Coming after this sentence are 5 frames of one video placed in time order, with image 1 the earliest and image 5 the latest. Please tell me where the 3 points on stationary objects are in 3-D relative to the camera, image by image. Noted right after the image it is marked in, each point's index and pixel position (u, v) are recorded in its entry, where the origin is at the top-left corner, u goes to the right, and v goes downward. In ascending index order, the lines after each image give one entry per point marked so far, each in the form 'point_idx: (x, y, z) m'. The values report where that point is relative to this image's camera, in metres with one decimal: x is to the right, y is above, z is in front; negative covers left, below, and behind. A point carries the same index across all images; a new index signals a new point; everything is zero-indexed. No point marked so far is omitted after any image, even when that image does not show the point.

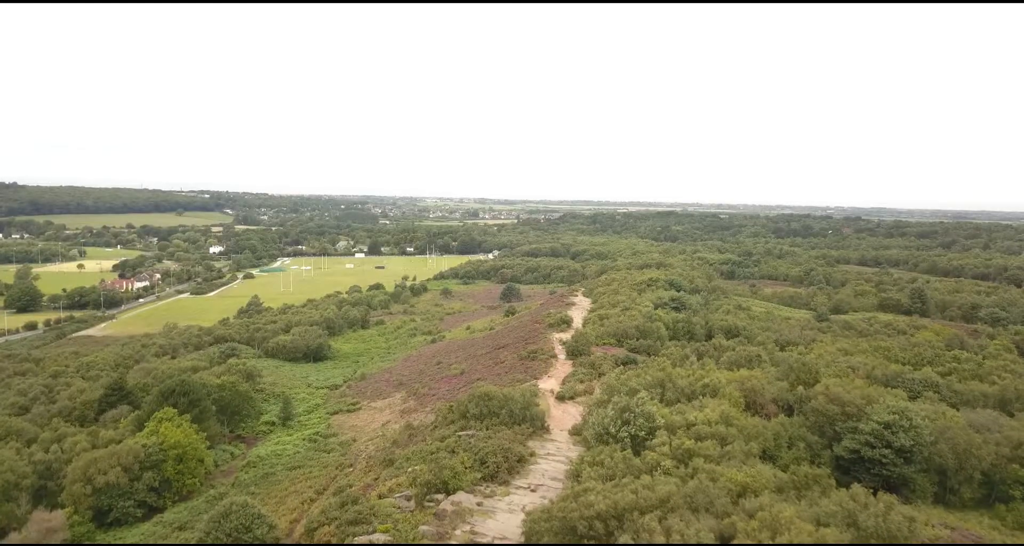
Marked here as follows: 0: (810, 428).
0: (+5.0, -2.6, +12.7) m
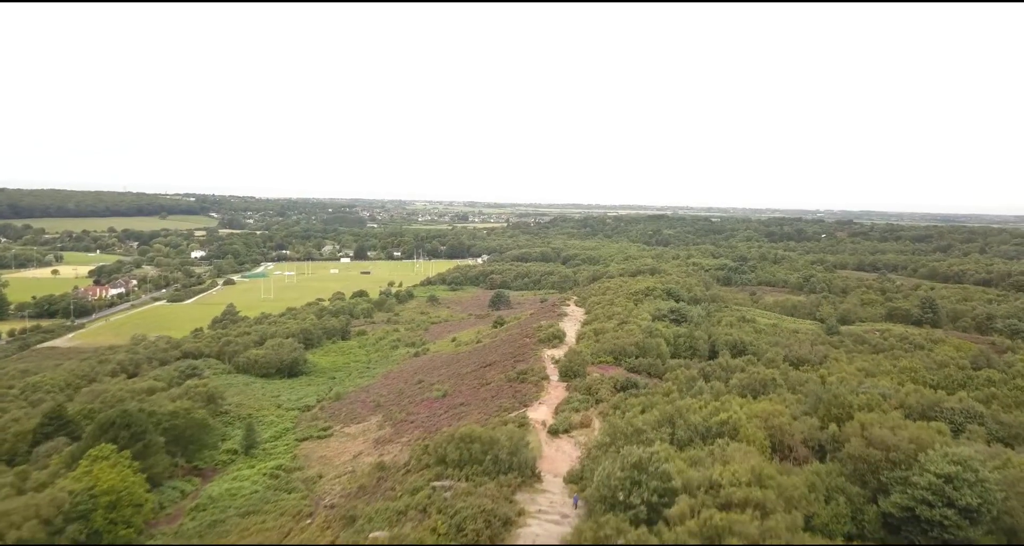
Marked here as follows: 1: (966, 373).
0: (+4.8, -2.9, +10.7) m
1: (+11.5, -2.6, +19.0) m
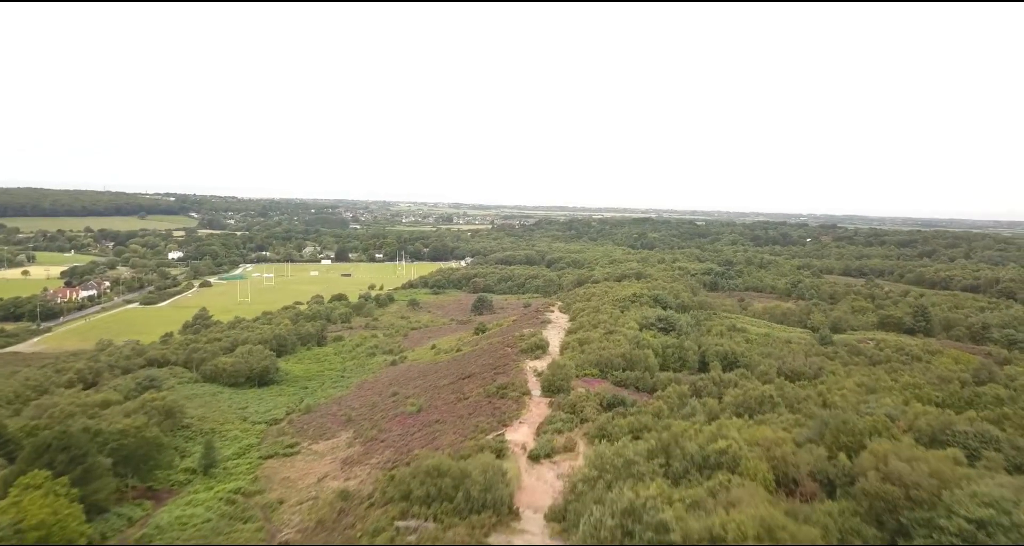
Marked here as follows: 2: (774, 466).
0: (+4.5, -3.1, +9.5) m
1: (+11.0, -2.8, +18.0) m
2: (+3.7, -2.7, +10.7) m
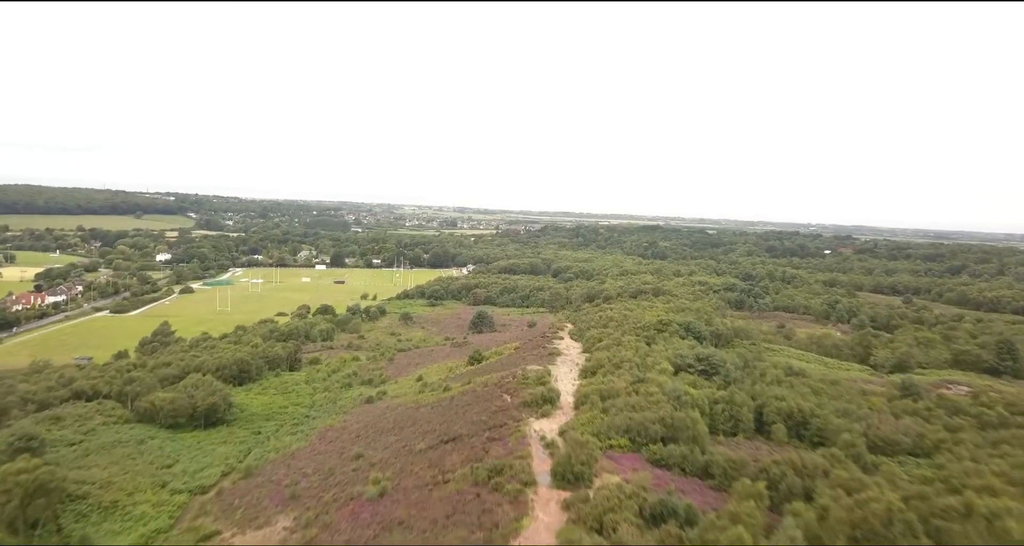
0: (+4.4, -3.8, +4.1) m
1: (+11.0, -3.6, +12.5) m
2: (+3.6, -3.4, +5.3) m
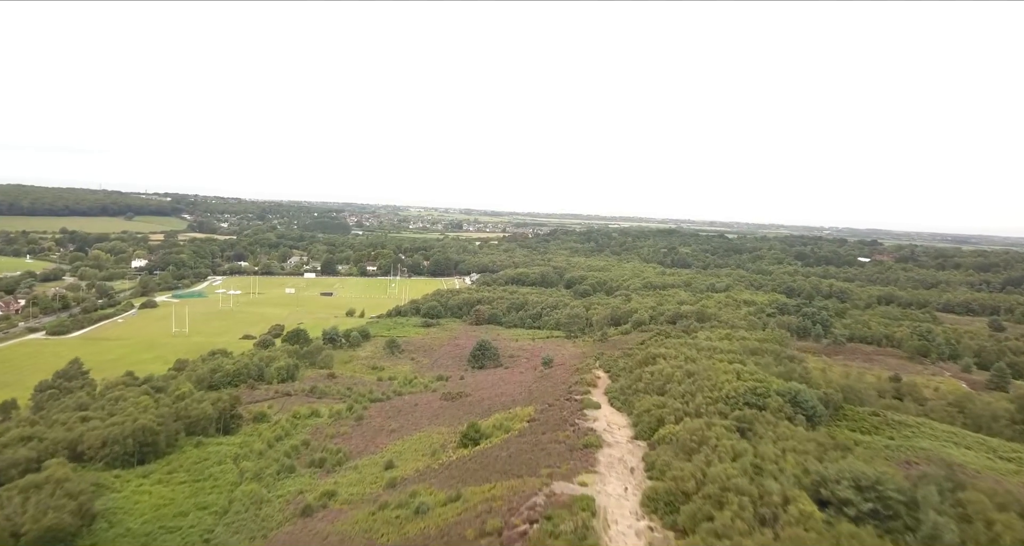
0: (+4.5, -4.7, -5.1) m
1: (+11.2, -4.6, +3.2) m
2: (+3.8, -4.4, -4.0) m
